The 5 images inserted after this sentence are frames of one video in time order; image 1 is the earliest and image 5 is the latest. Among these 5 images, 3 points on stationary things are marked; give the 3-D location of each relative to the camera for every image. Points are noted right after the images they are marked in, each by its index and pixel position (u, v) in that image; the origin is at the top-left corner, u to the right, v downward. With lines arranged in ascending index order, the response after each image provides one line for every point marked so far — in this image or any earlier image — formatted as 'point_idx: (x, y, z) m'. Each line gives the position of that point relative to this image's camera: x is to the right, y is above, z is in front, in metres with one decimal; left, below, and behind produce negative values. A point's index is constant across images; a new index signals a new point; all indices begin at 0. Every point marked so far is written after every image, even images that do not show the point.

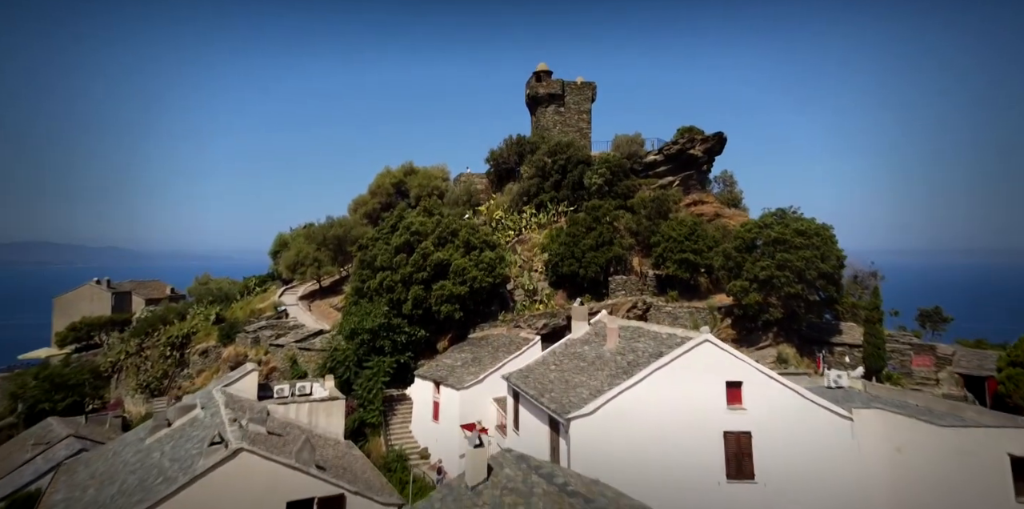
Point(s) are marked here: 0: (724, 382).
0: (+4.3, -2.6, +12.2) m
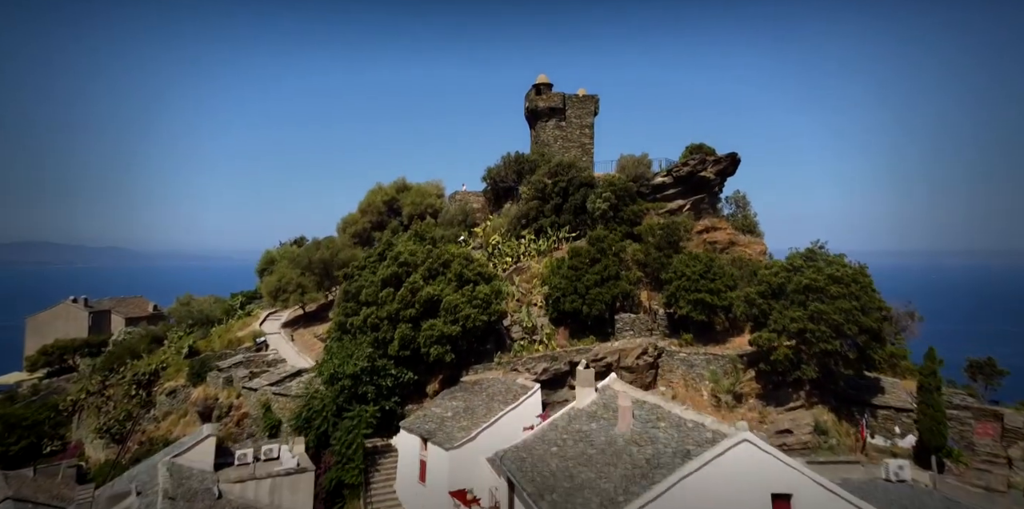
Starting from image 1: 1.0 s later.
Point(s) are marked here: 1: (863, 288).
0: (+4.2, -3.9, +9.8) m
1: (+10.0, -1.0, +17.1) m
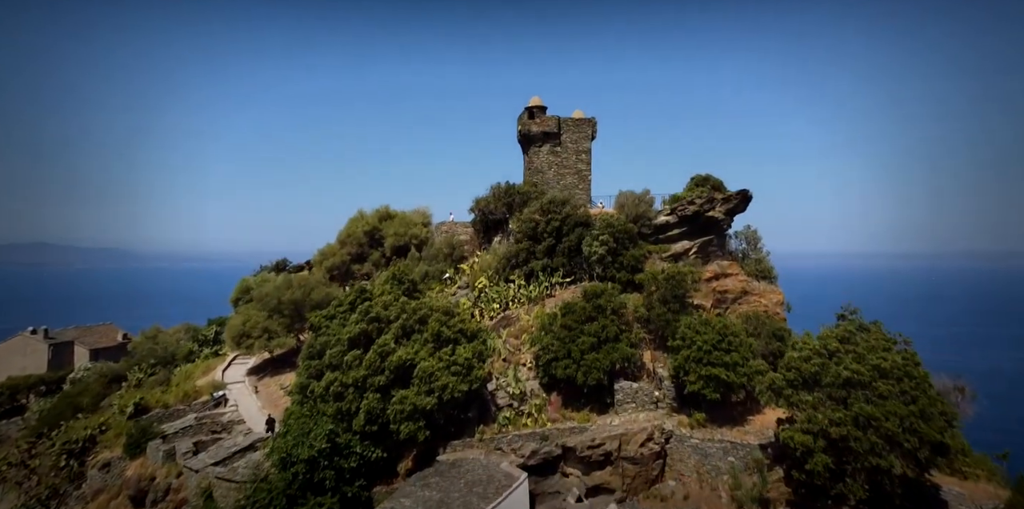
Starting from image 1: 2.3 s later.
0: (+3.8, -5.8, +6.7) m
1: (+9.5, -3.0, +14.0) m
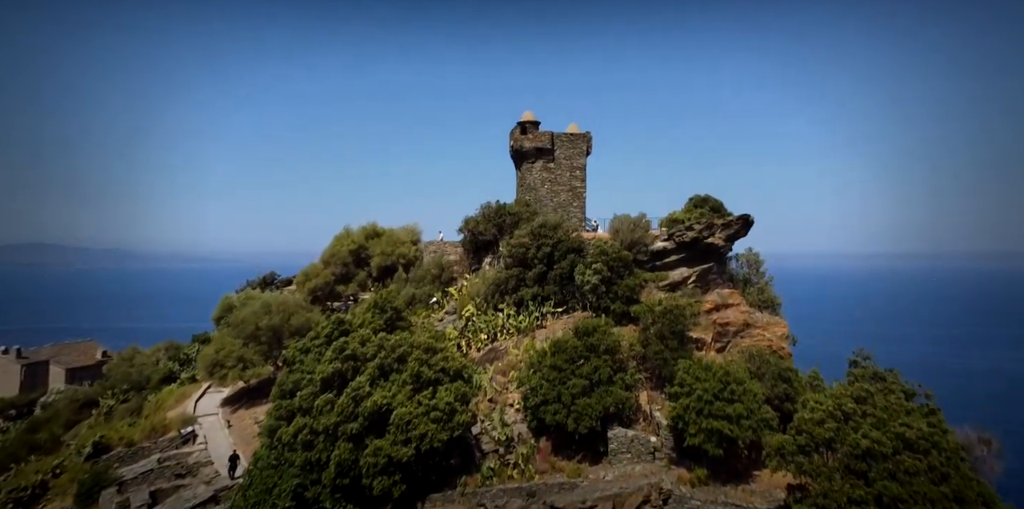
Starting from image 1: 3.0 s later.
0: (+3.3, -6.8, +5.0) m
1: (+9.1, -4.2, +12.4) m
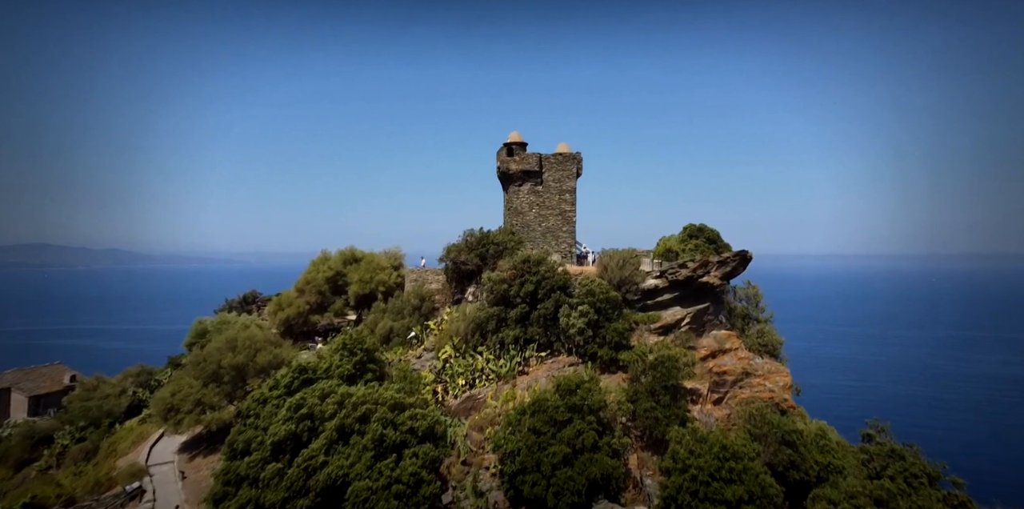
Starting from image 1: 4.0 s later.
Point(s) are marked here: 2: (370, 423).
0: (+2.6, -8.2, +2.9) m
1: (+8.3, -5.7, +10.3) m
2: (-4.5, -5.2, +18.8) m
